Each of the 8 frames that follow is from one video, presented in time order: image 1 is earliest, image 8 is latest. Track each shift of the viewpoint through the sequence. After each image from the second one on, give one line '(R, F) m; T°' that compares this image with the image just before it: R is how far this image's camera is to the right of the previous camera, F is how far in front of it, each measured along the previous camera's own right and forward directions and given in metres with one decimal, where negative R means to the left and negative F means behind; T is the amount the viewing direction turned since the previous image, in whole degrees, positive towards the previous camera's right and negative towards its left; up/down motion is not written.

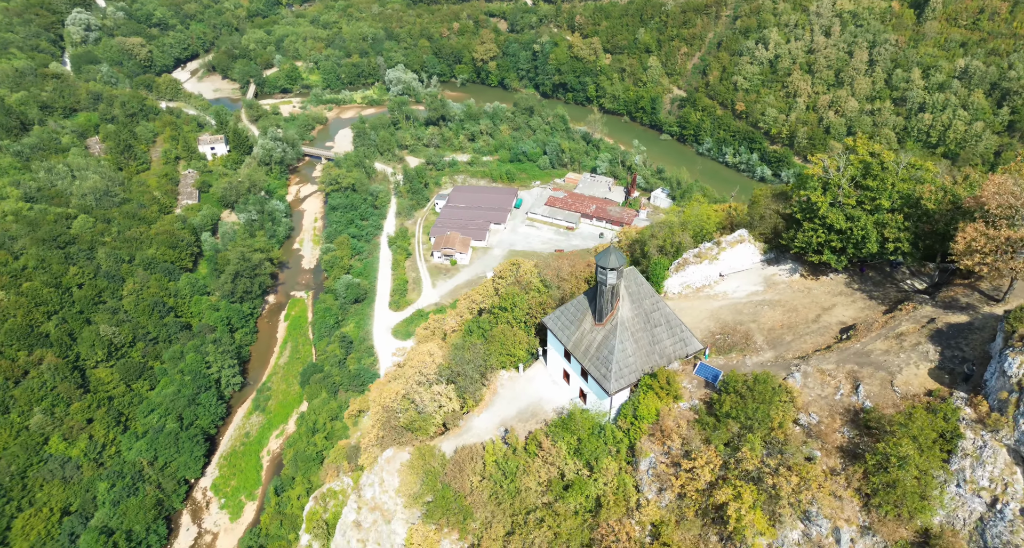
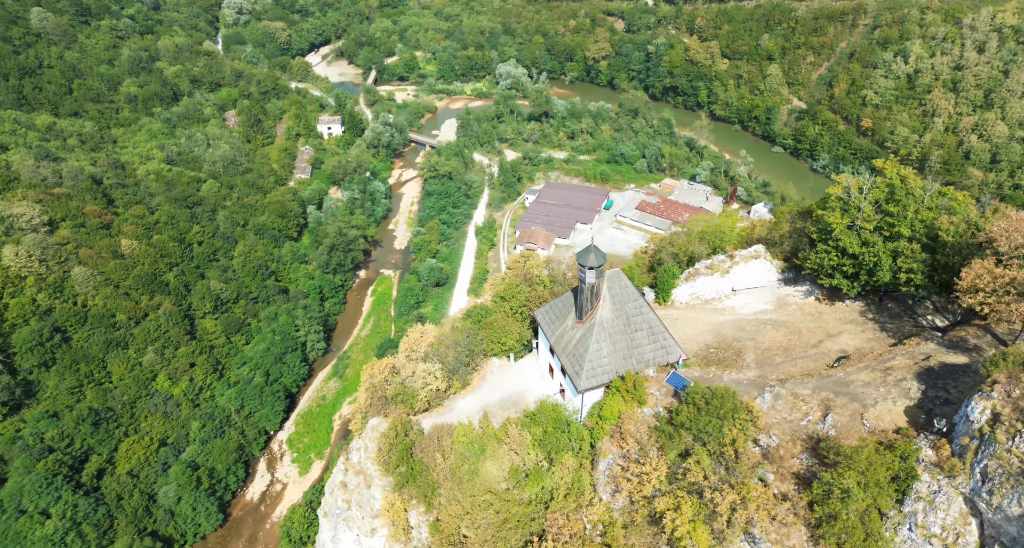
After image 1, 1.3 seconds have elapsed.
(+4.6, -0.8) m; -8°
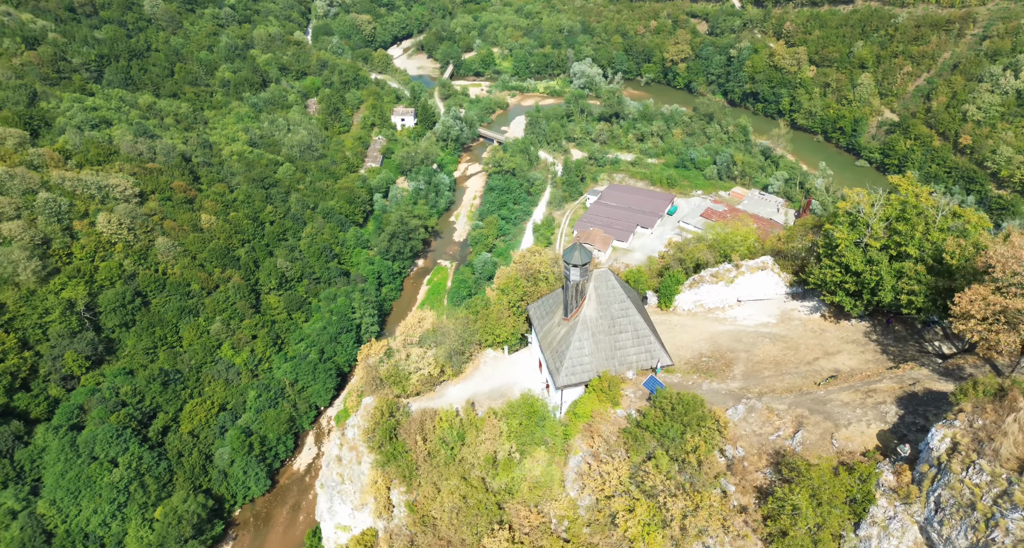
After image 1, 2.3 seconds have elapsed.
(+3.2, -0.6) m; -6°
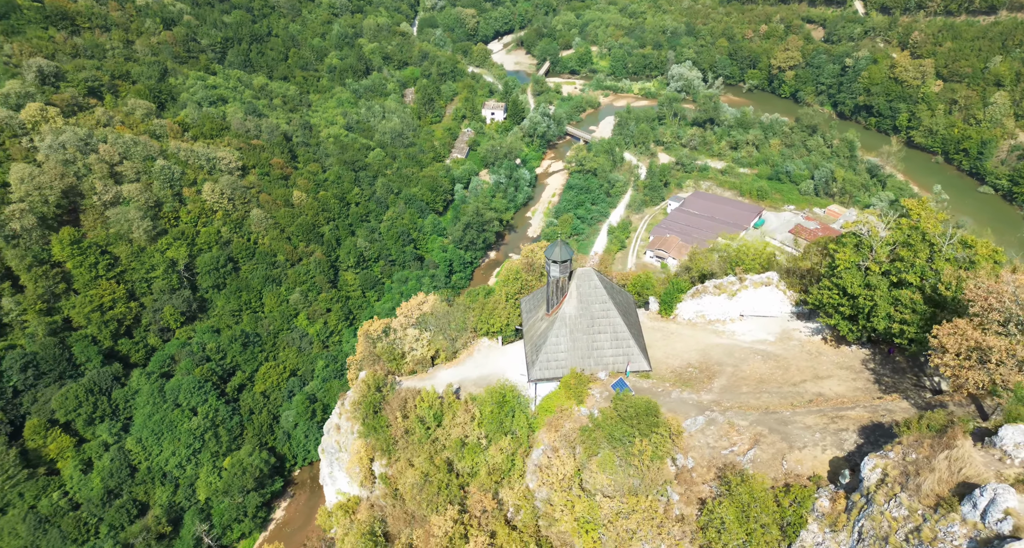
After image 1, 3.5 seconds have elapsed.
(+4.2, -0.7) m; -7°
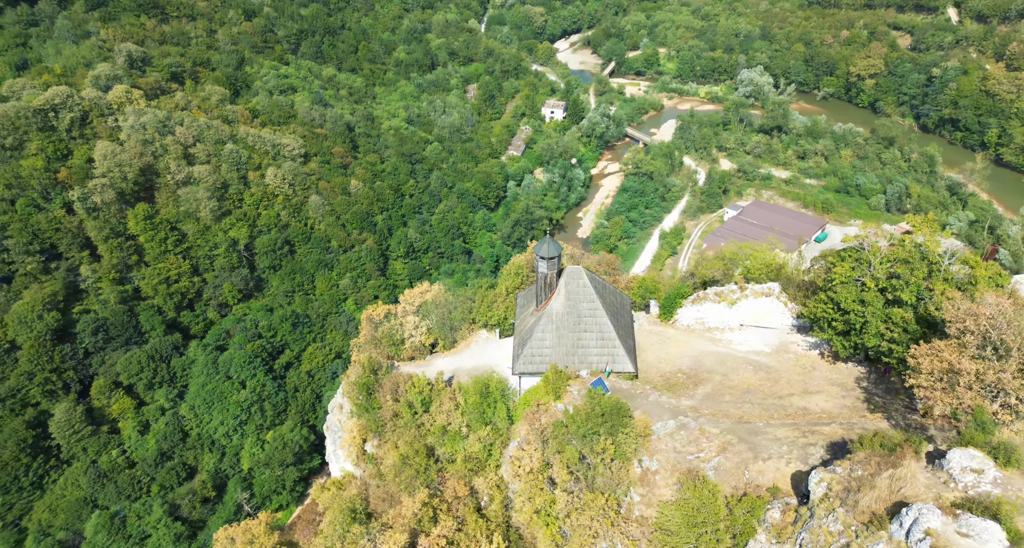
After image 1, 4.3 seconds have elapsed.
(+2.8, -0.5) m; -5°
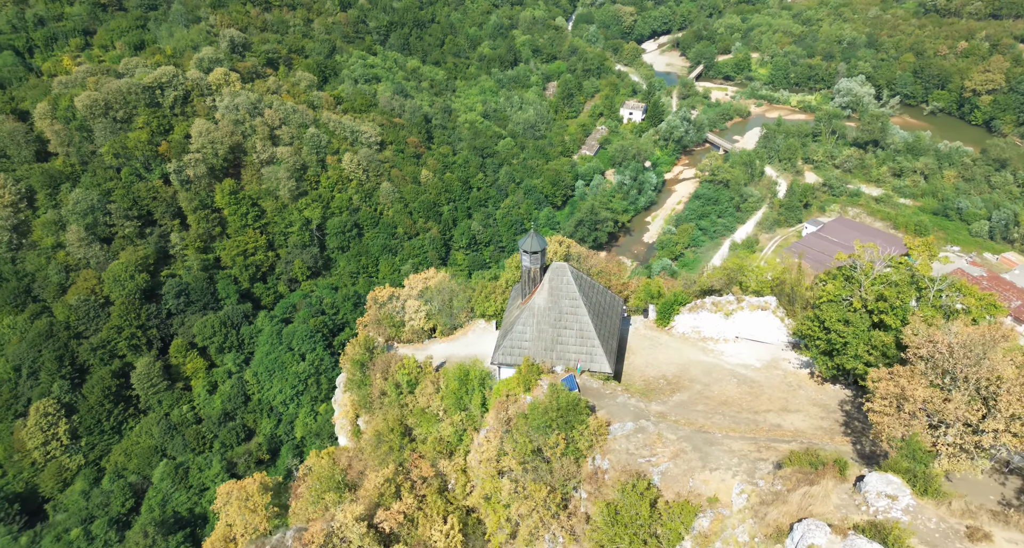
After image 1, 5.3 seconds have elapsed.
(+3.8, -0.6) m; -6°
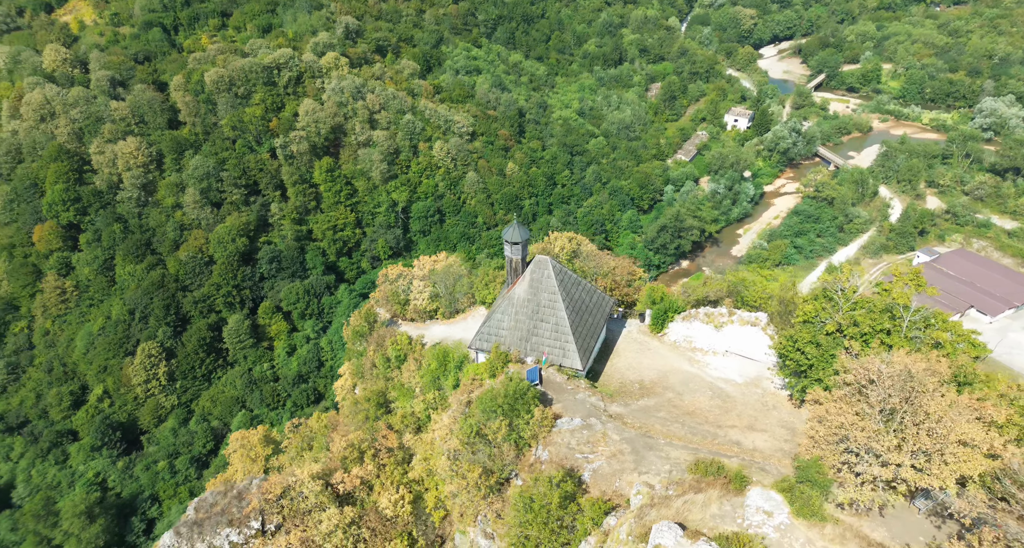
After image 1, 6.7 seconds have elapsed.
(+4.8, -0.6) m; -8°
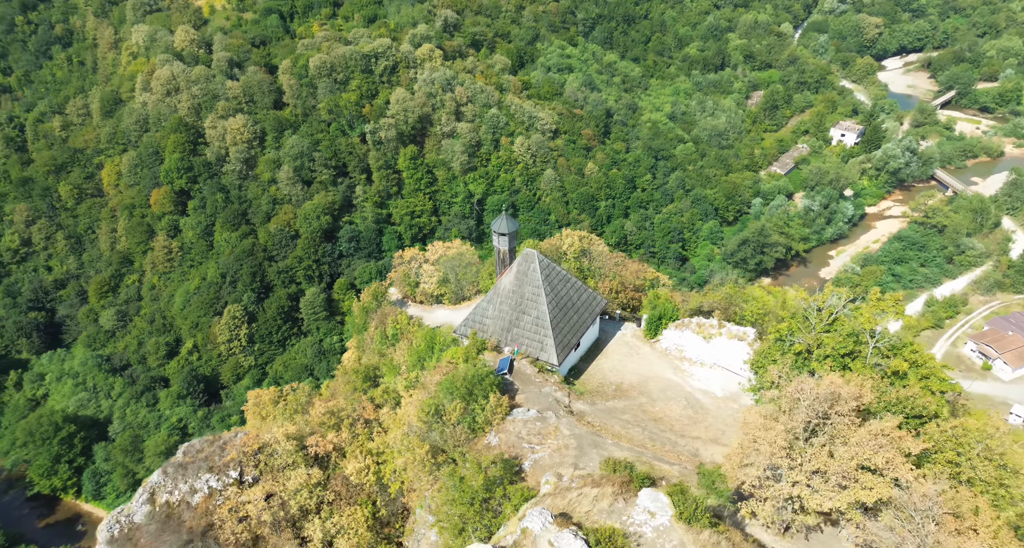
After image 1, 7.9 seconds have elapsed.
(+4.4, -0.4) m; -7°
